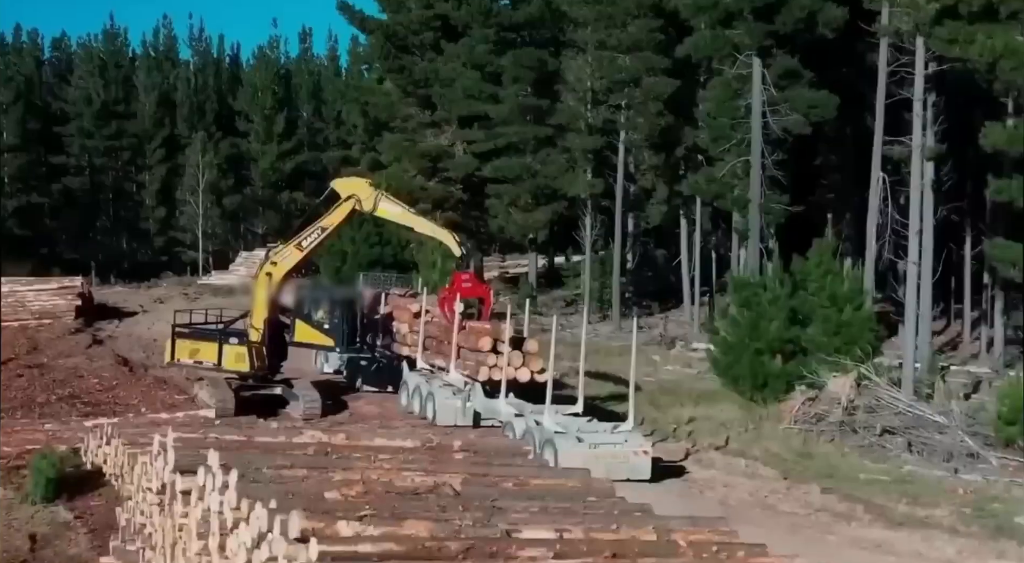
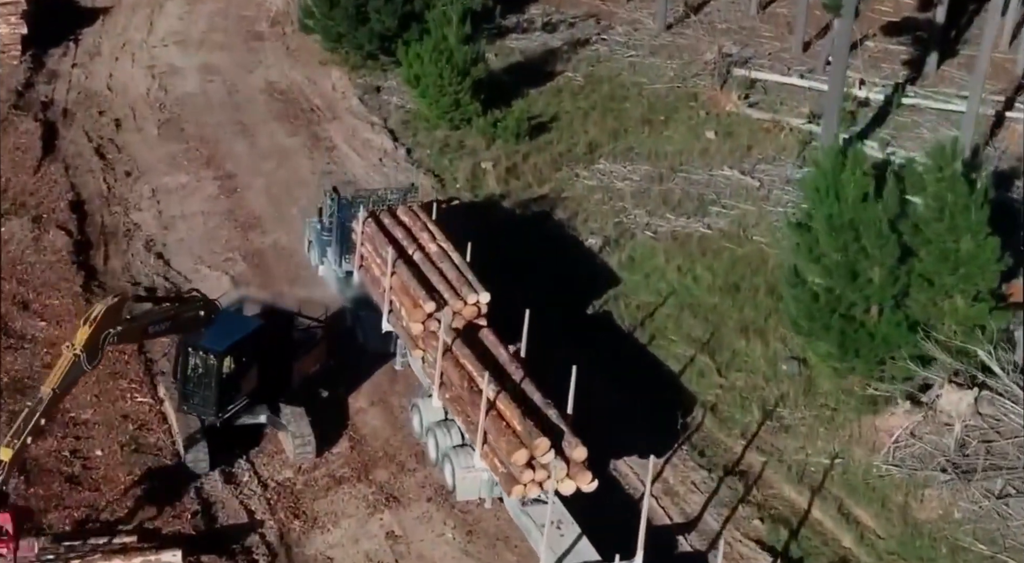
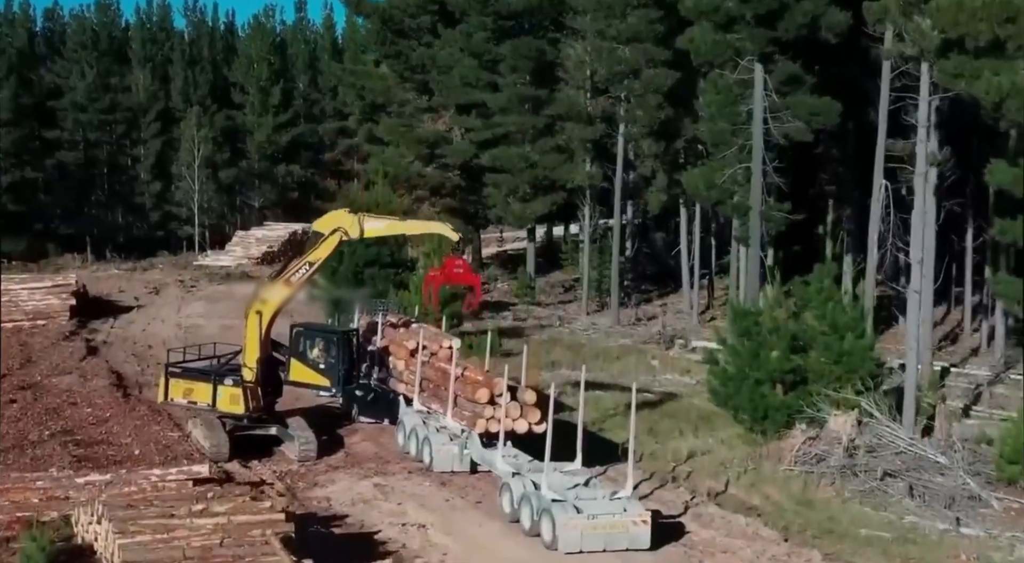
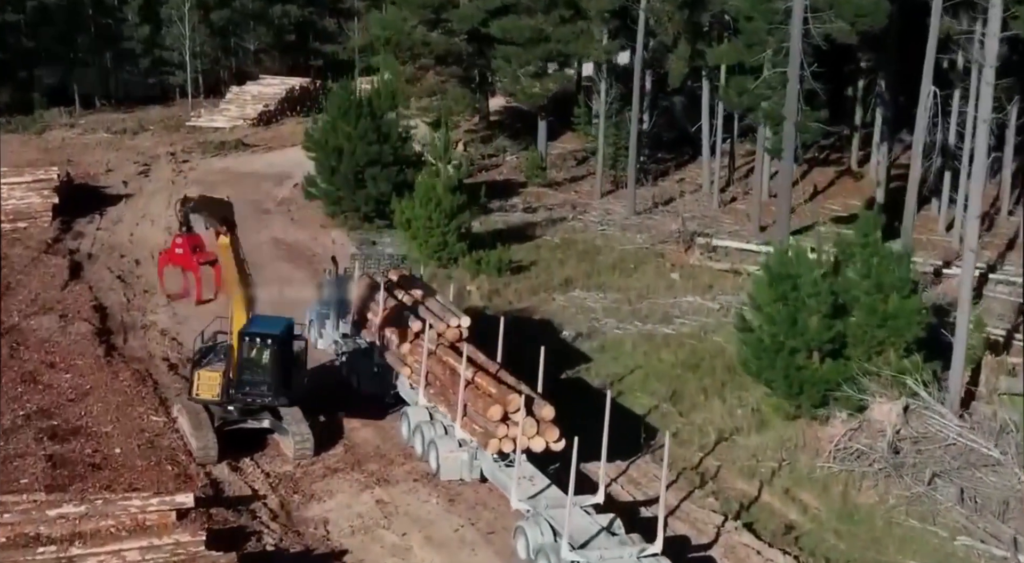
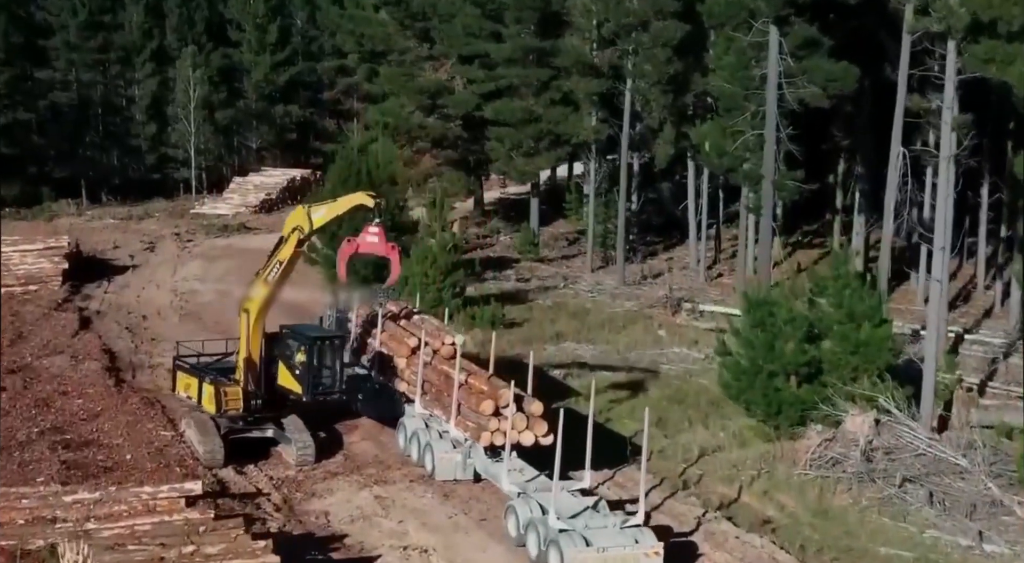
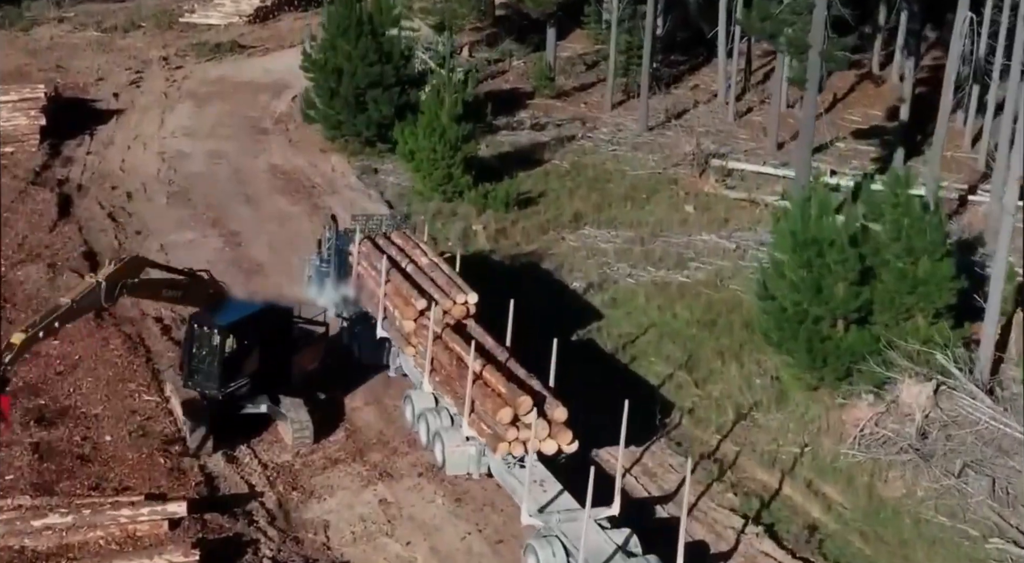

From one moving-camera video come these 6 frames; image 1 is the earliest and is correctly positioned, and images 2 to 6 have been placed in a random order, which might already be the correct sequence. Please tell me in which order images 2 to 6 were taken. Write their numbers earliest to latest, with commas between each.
3, 5, 4, 6, 2
